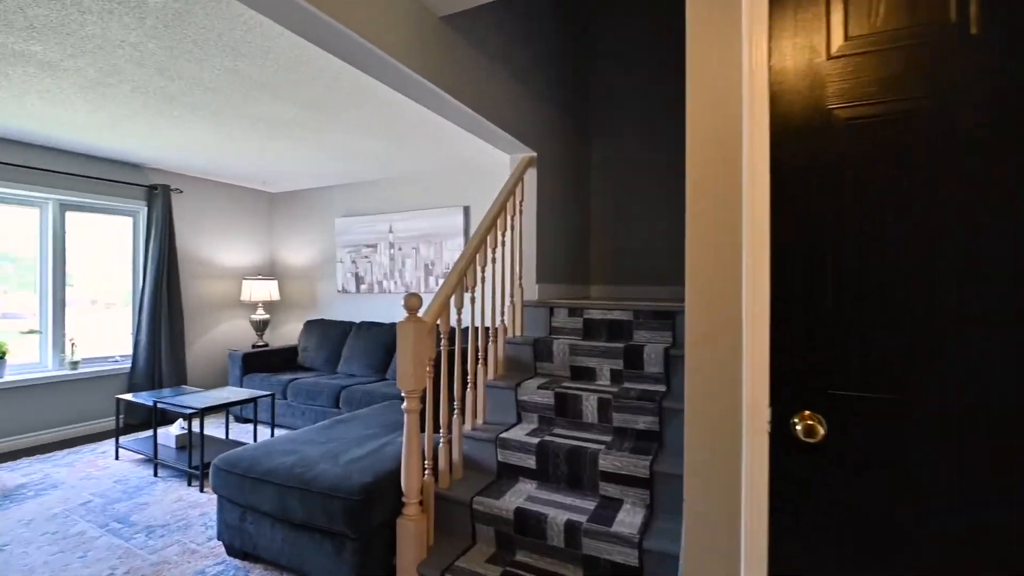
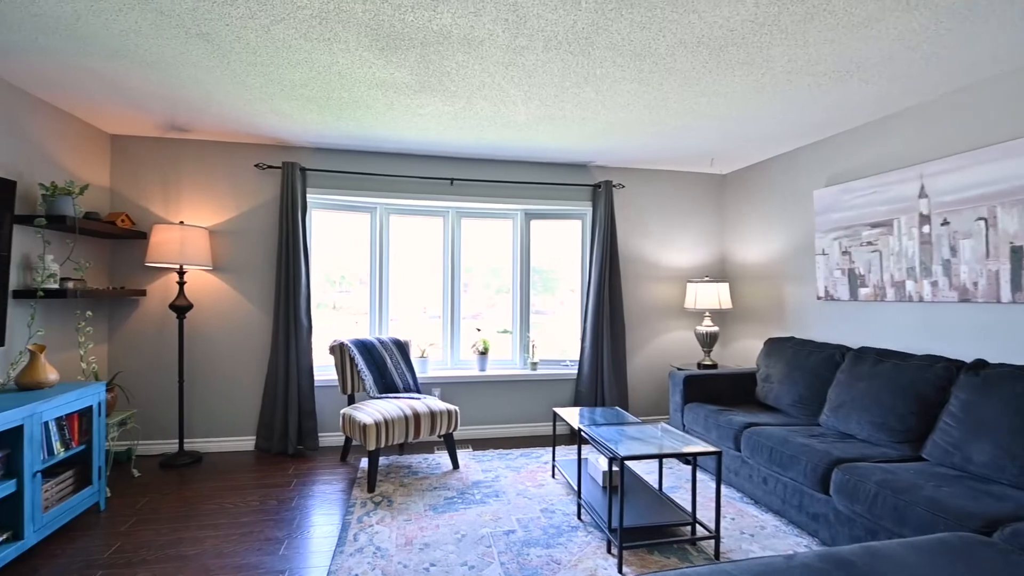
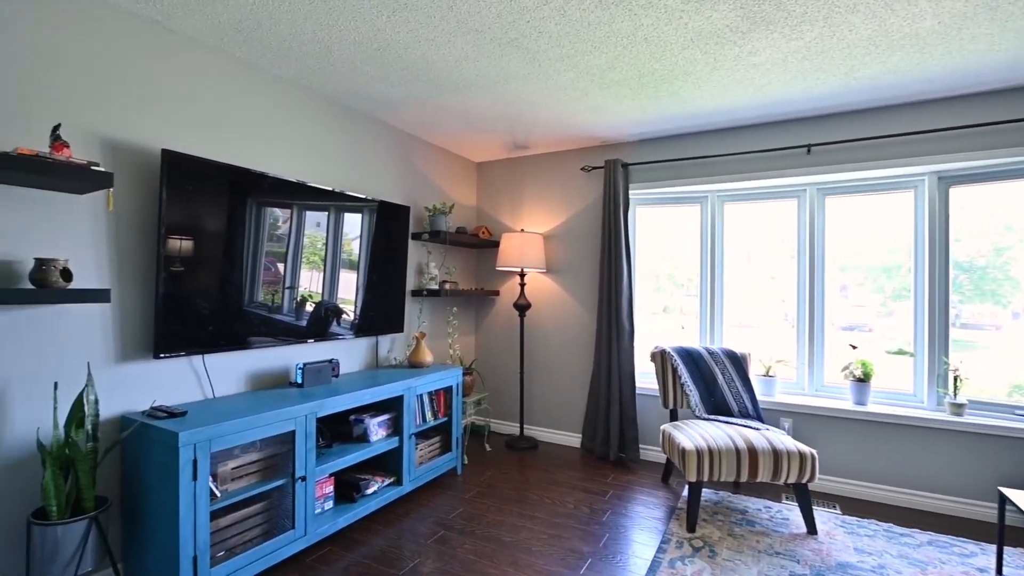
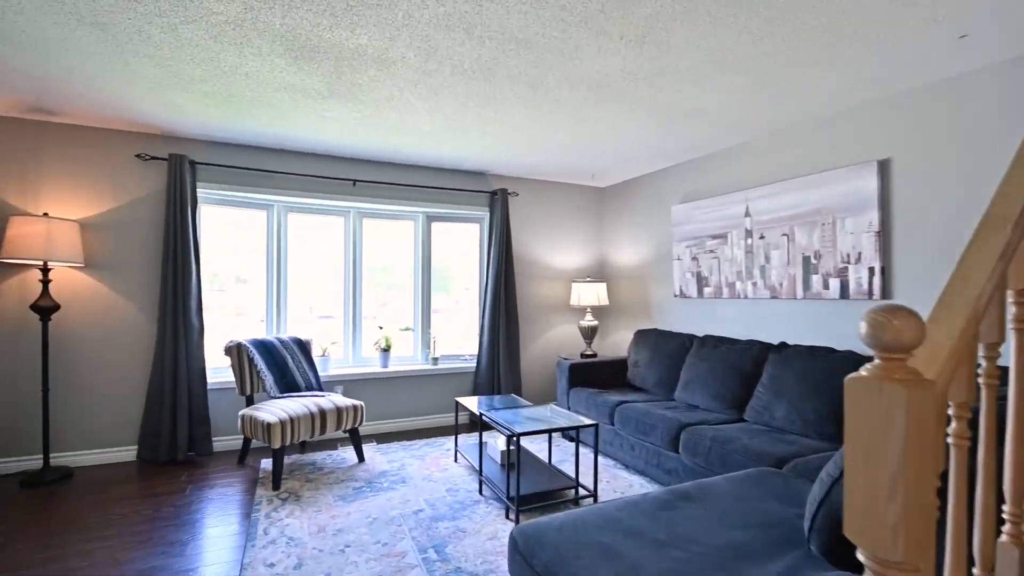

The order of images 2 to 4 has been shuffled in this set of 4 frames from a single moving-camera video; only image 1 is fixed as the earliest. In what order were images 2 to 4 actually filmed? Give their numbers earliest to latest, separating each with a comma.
4, 2, 3
